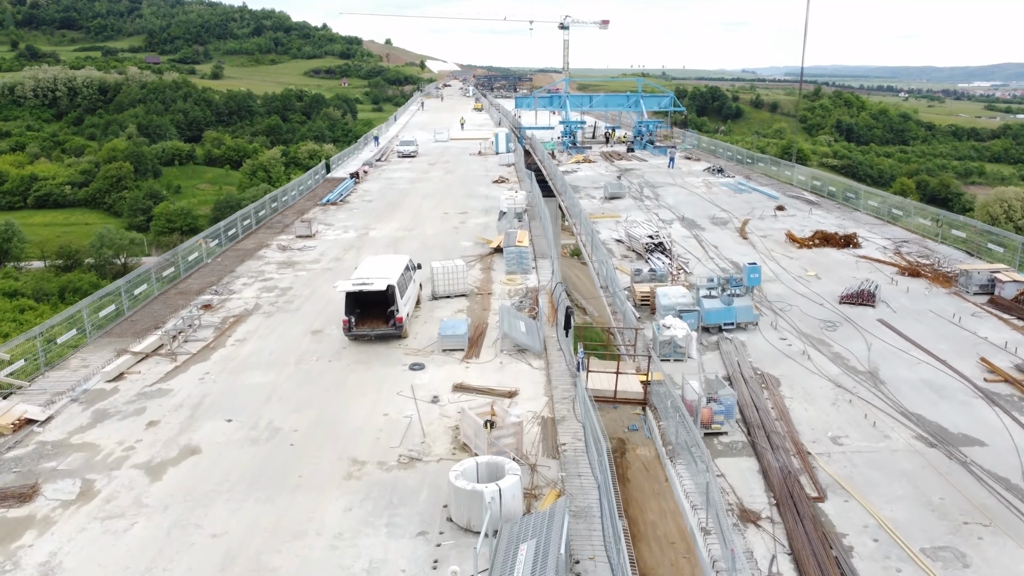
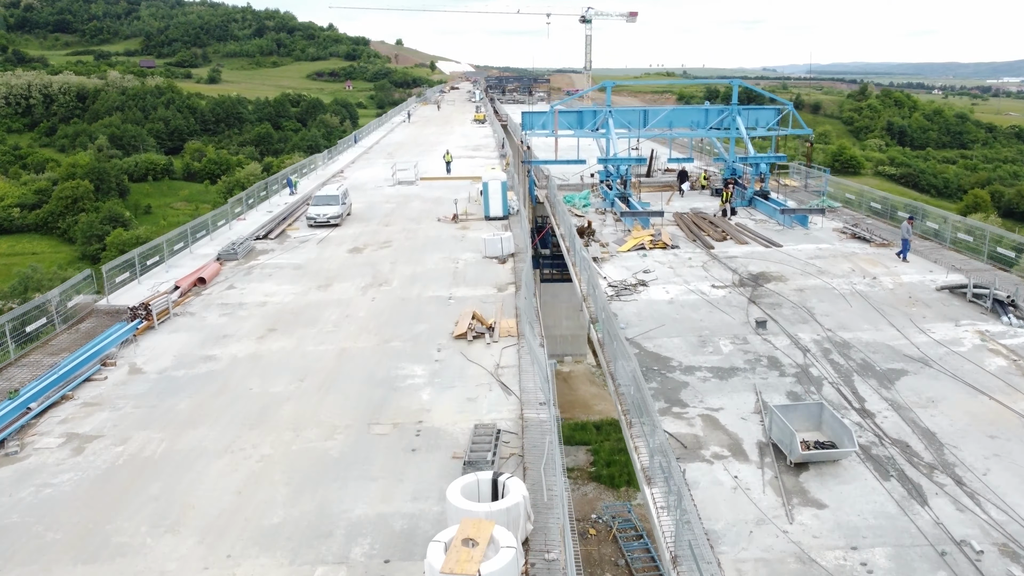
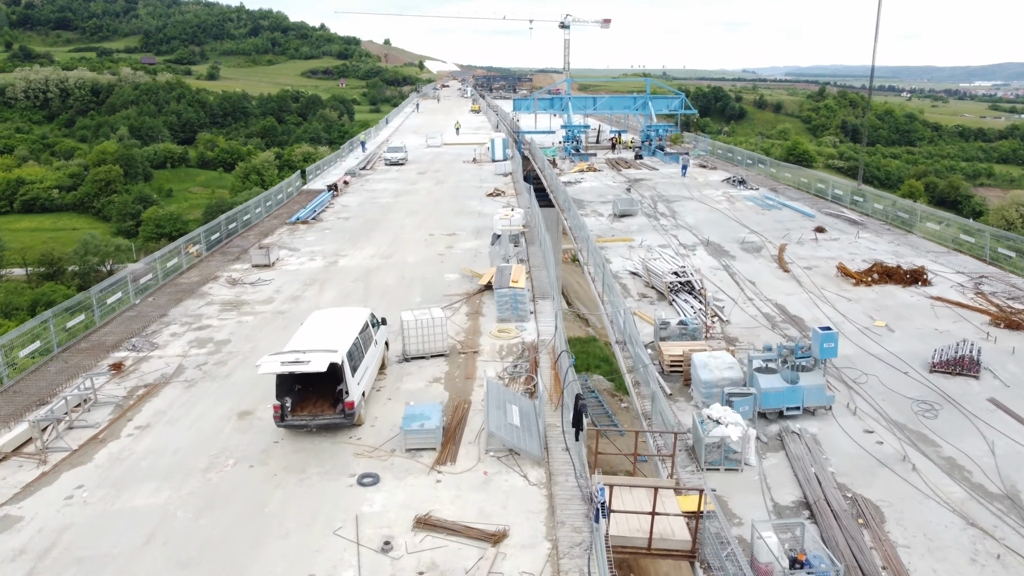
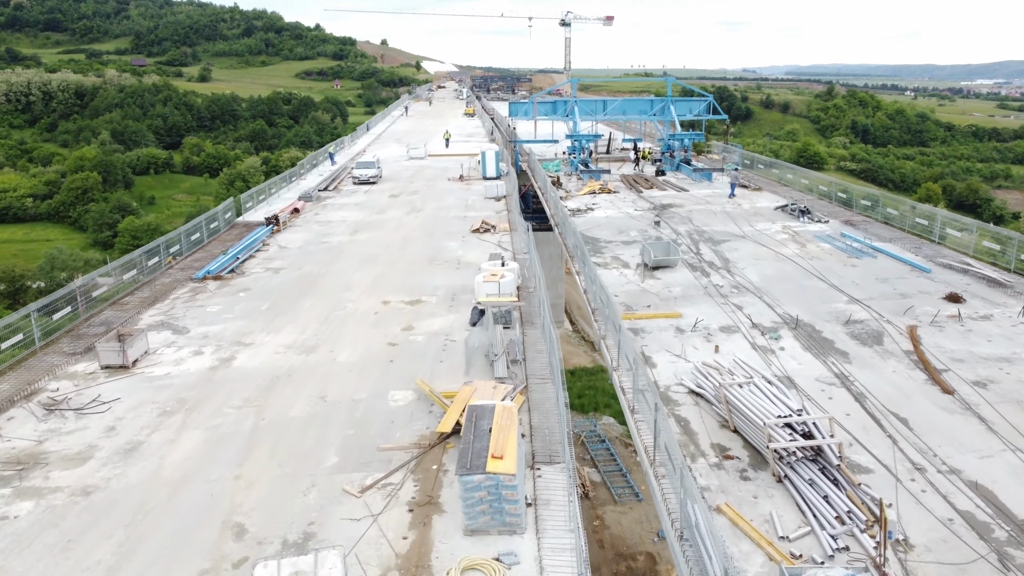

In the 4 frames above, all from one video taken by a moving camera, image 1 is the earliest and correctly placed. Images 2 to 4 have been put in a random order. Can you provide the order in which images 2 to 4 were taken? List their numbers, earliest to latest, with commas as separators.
3, 4, 2
